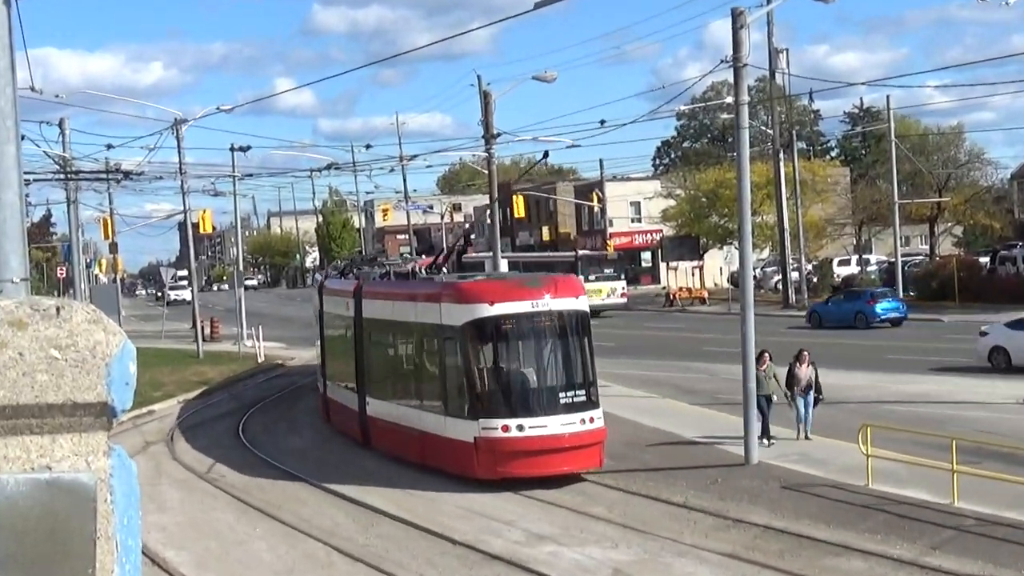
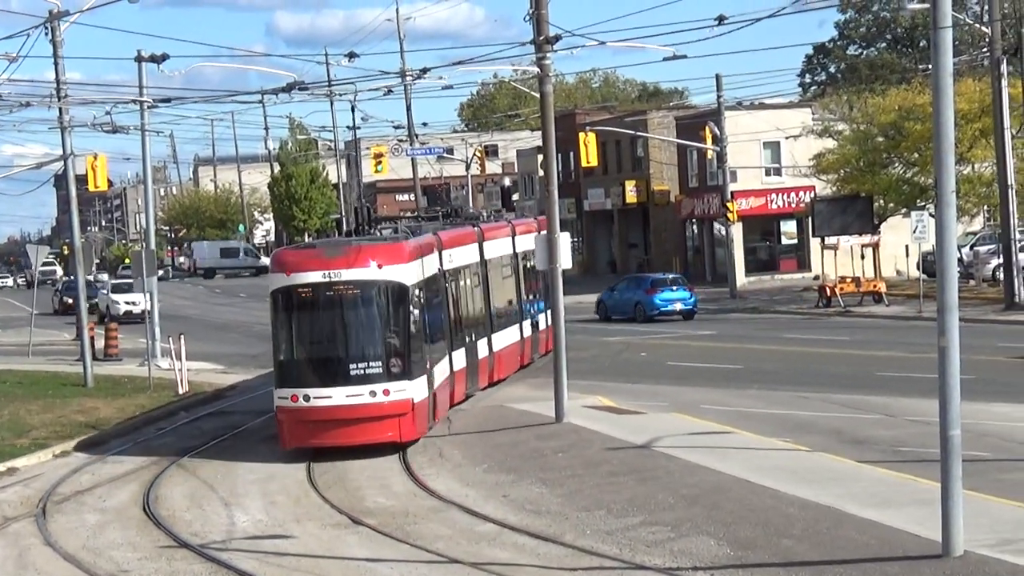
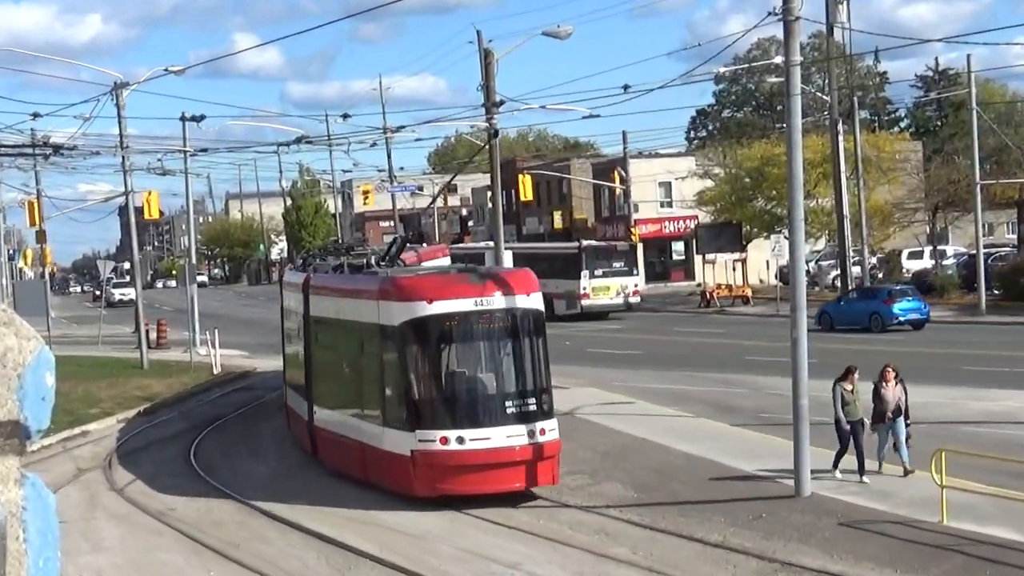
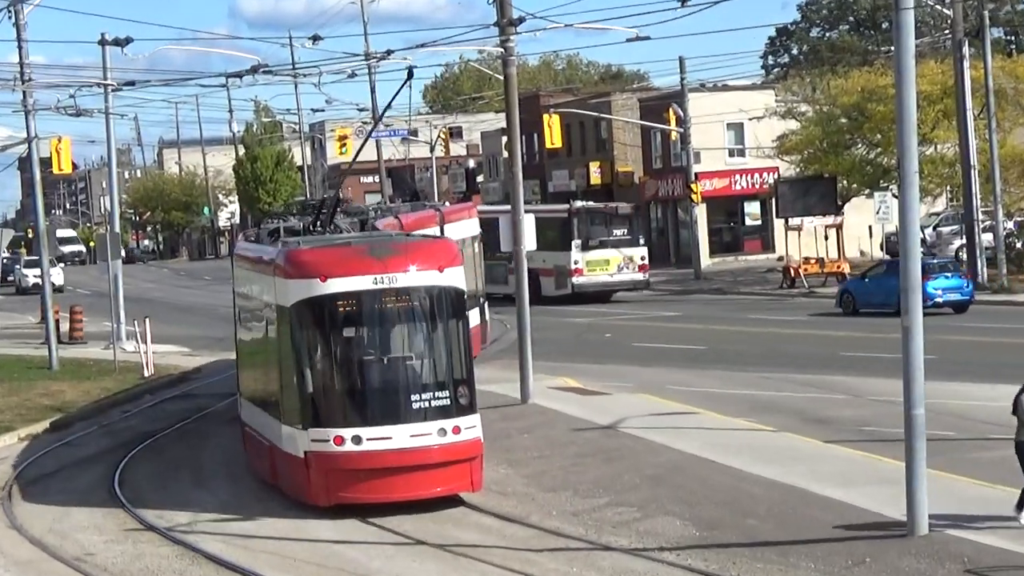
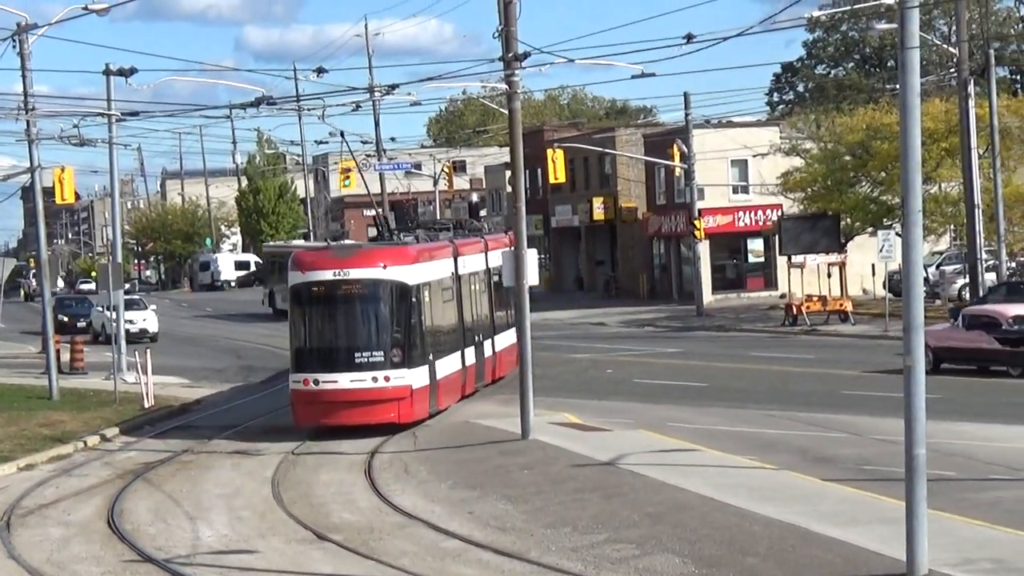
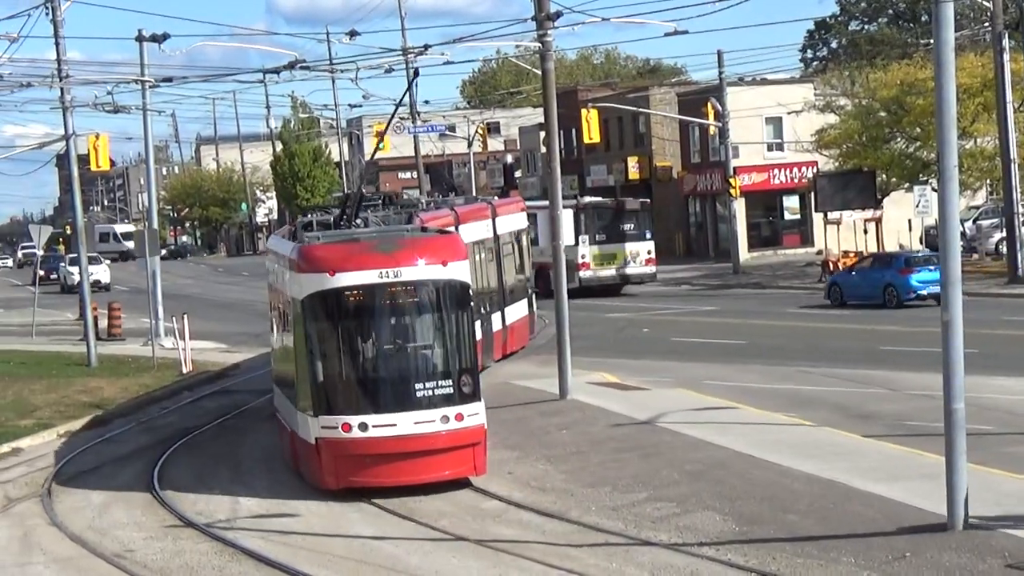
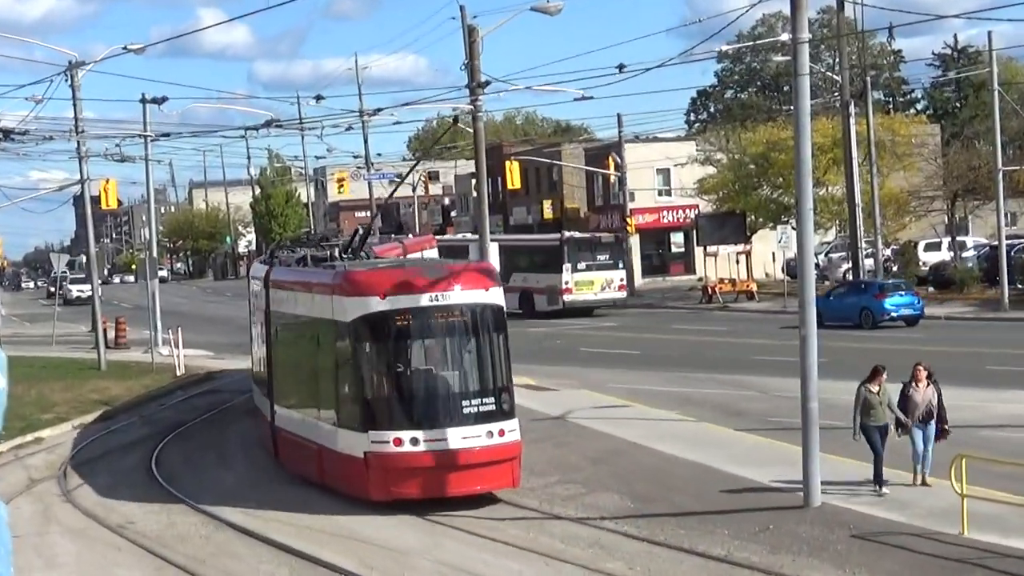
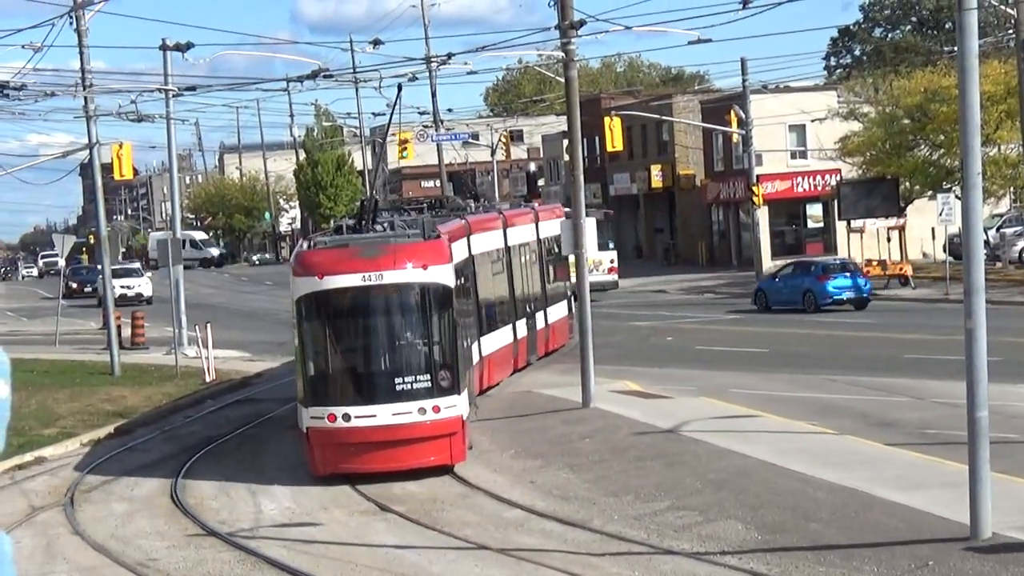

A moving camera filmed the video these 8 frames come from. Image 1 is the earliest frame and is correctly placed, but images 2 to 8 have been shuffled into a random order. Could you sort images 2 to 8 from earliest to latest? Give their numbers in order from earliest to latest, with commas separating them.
3, 7, 4, 6, 8, 2, 5
